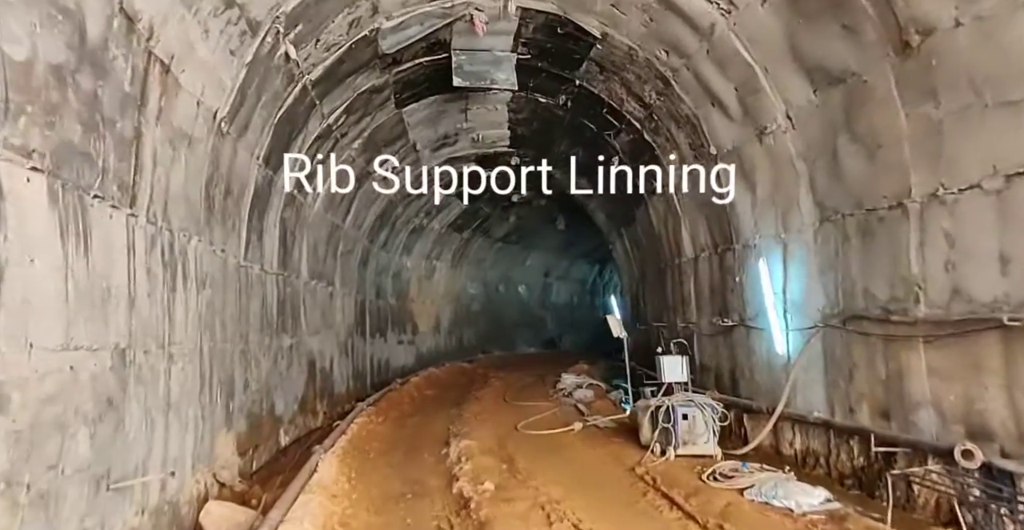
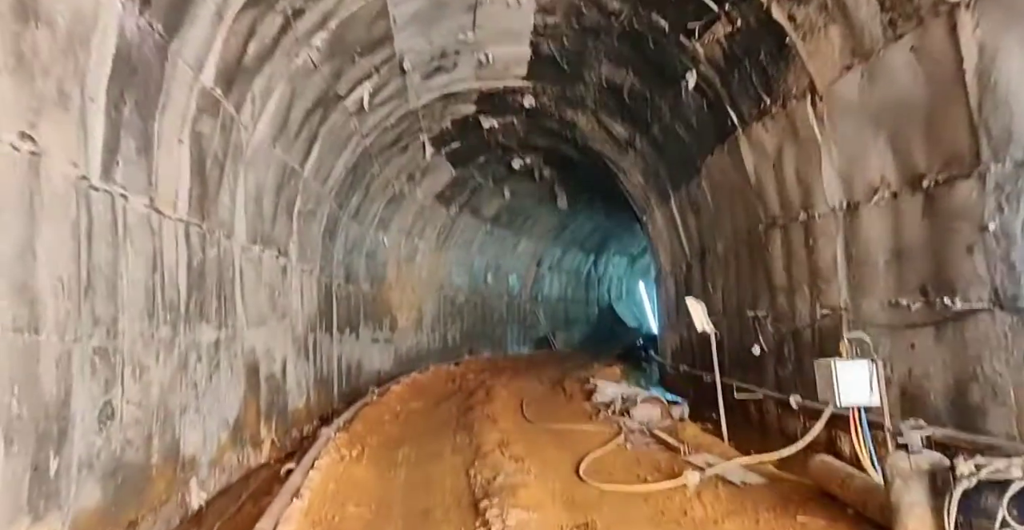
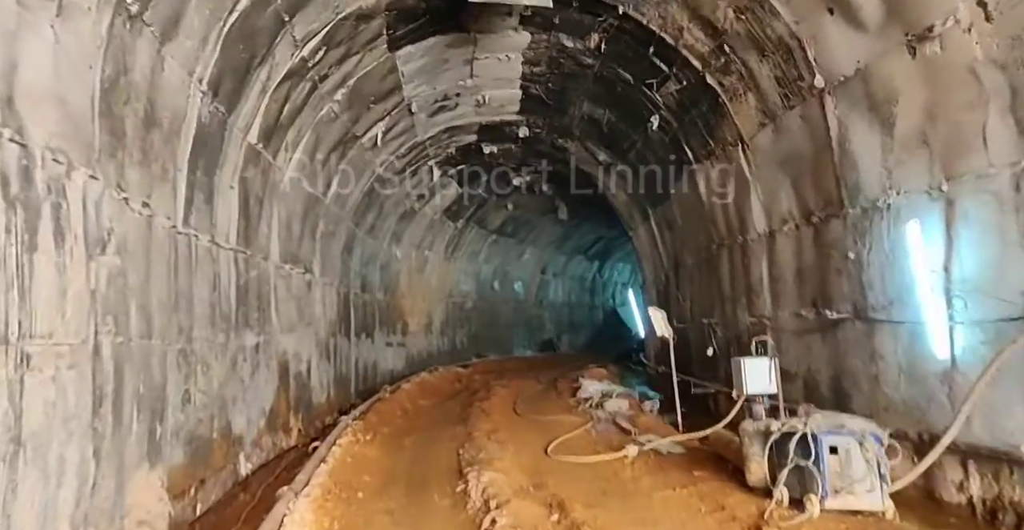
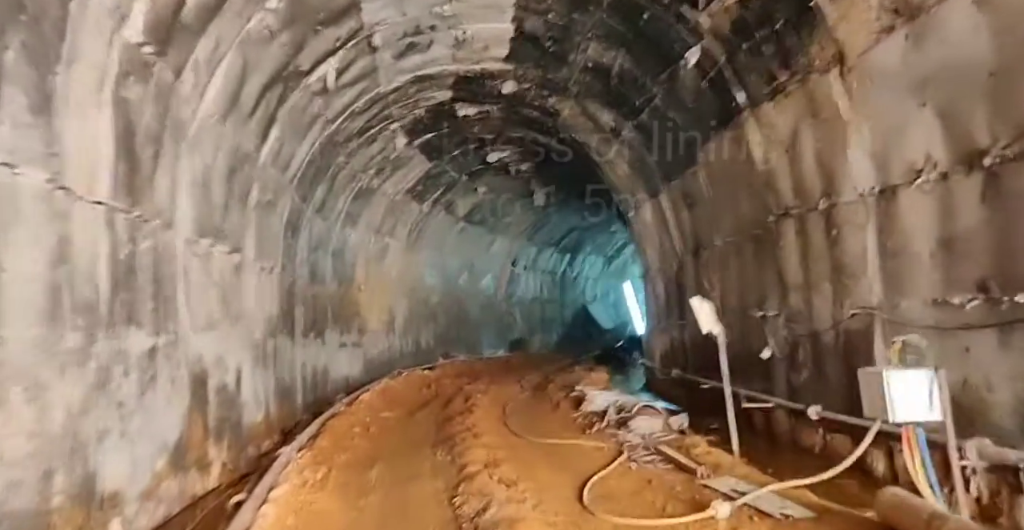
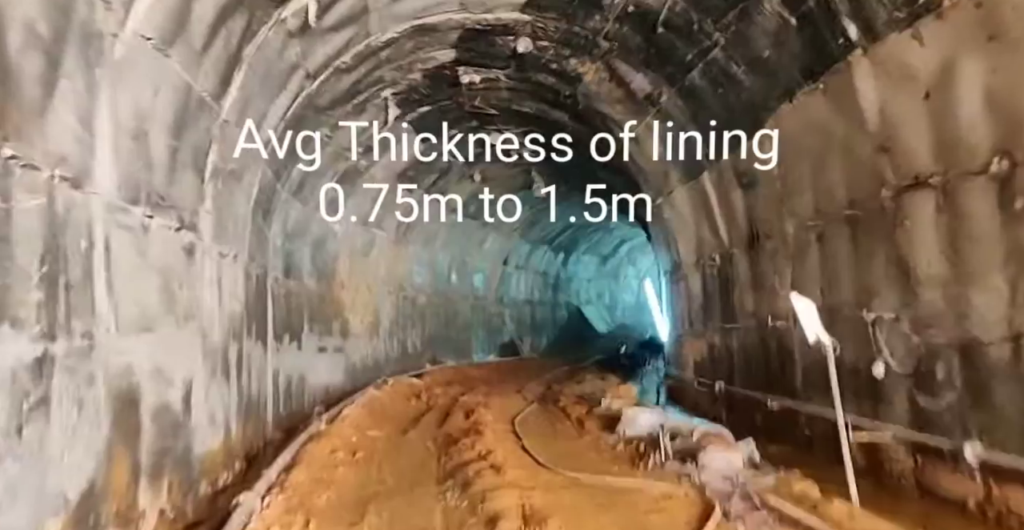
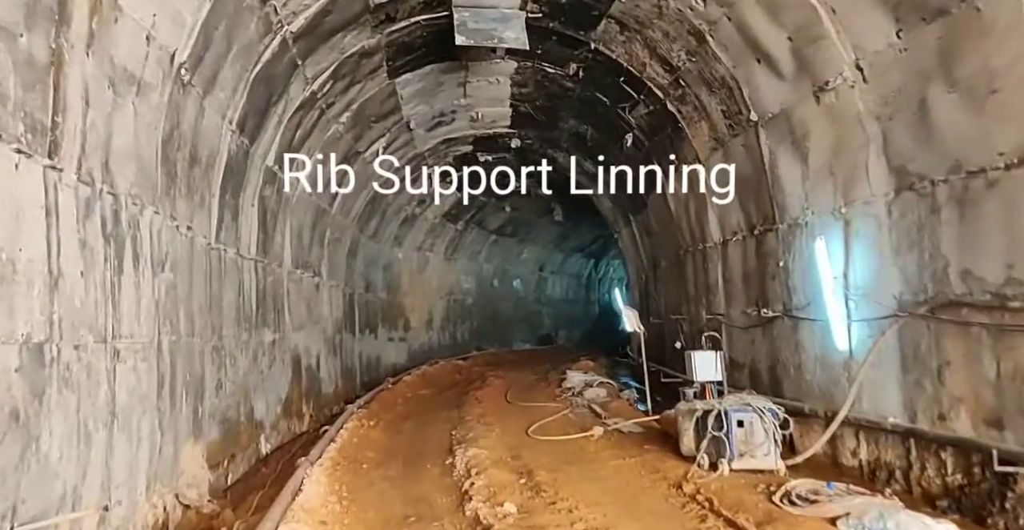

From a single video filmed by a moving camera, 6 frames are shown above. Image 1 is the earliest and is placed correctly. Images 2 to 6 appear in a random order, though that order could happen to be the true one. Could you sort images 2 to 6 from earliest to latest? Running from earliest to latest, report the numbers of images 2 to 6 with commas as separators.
6, 3, 2, 4, 5
